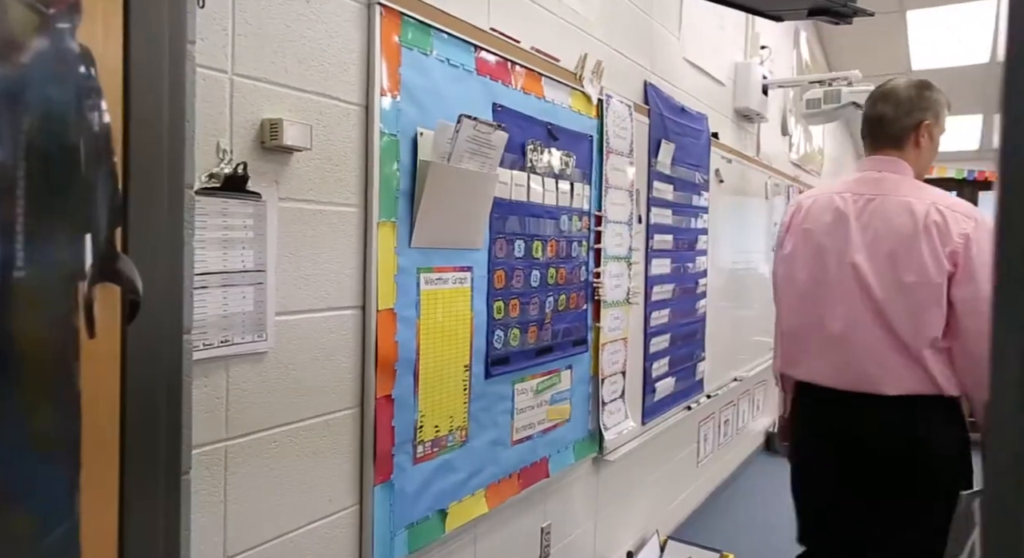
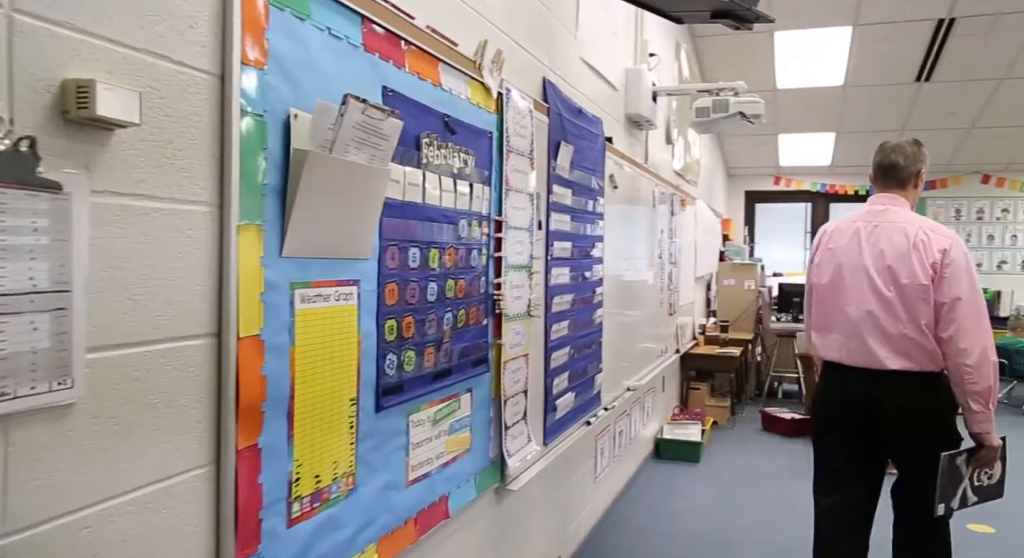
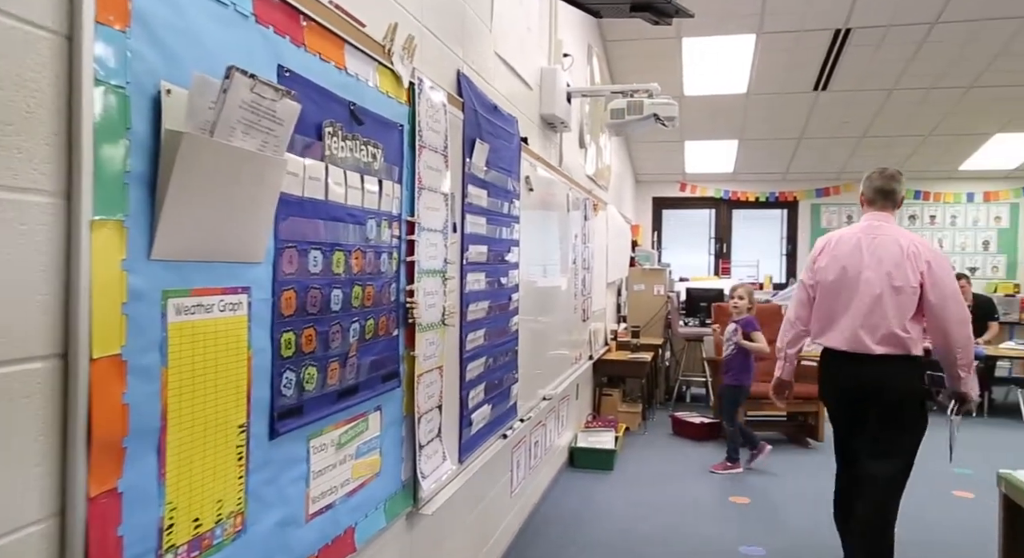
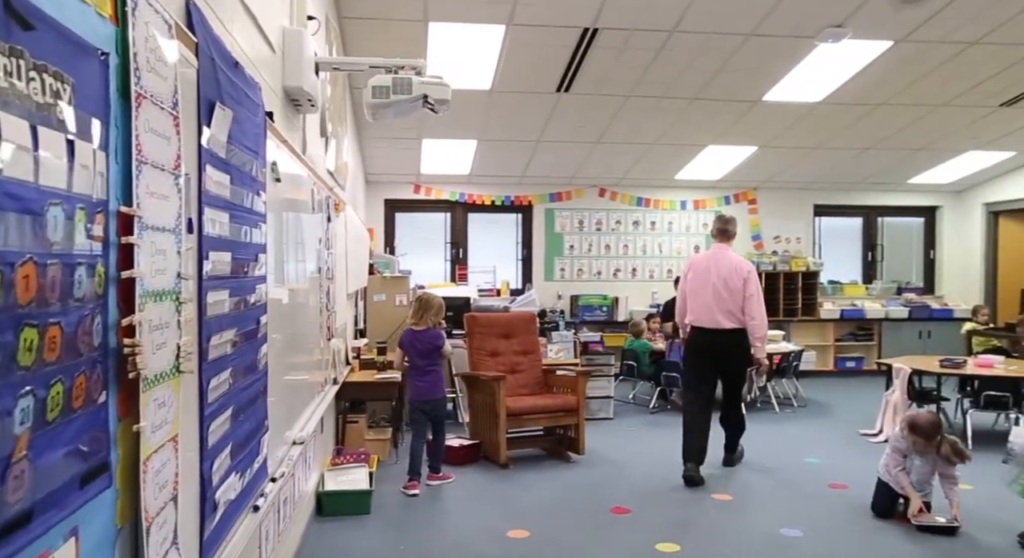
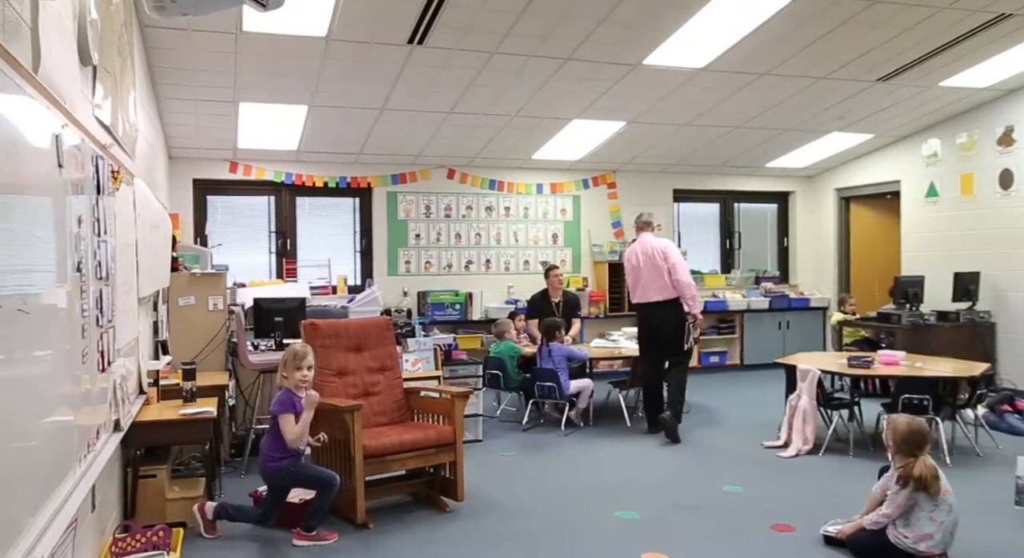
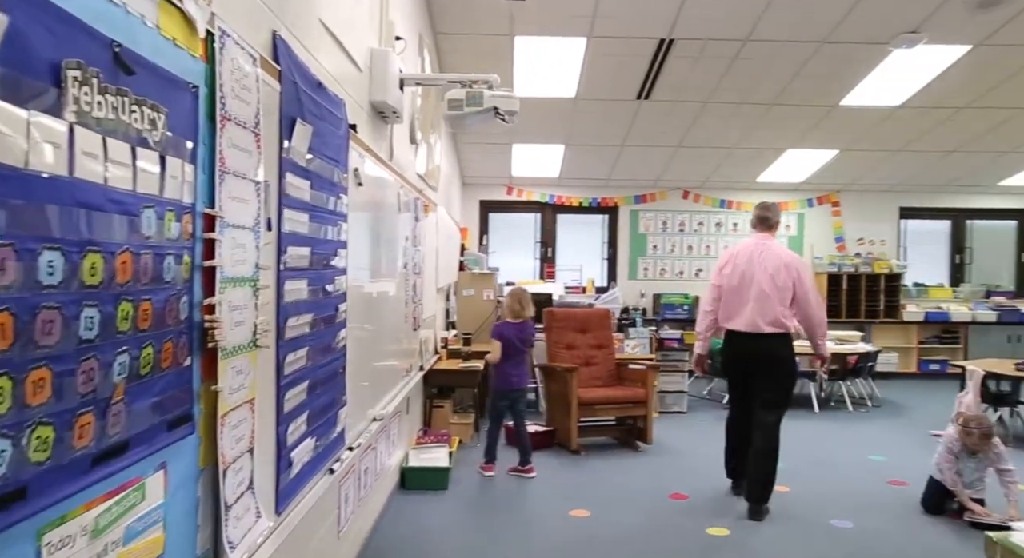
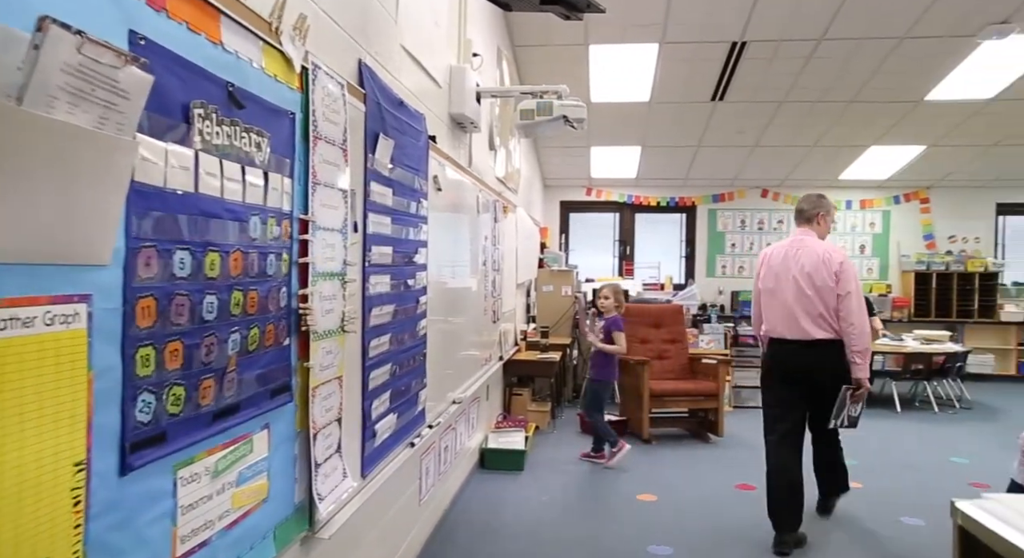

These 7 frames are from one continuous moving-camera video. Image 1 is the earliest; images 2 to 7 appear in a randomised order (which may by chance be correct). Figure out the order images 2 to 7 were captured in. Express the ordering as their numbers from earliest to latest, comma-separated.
2, 3, 7, 6, 4, 5
